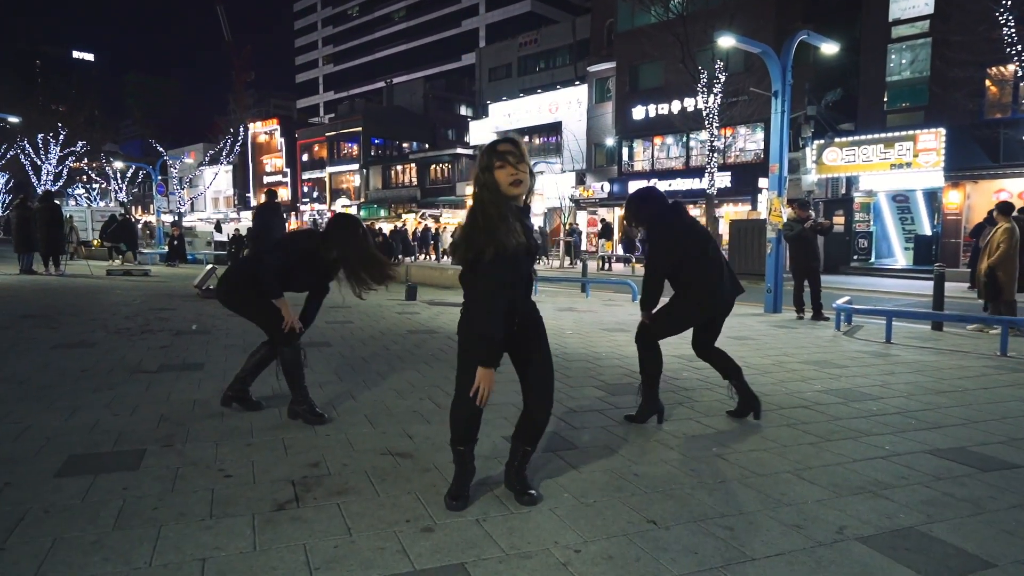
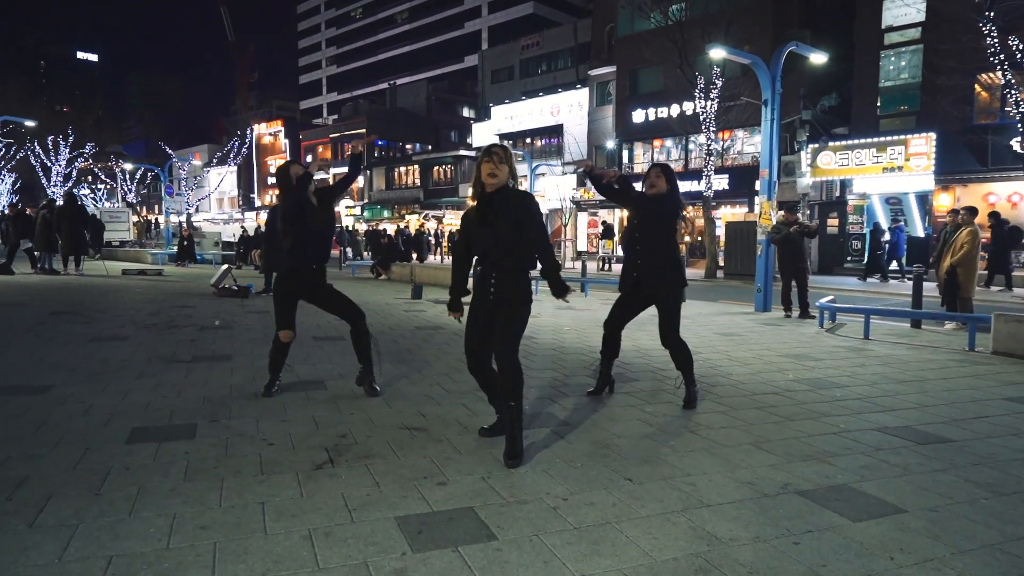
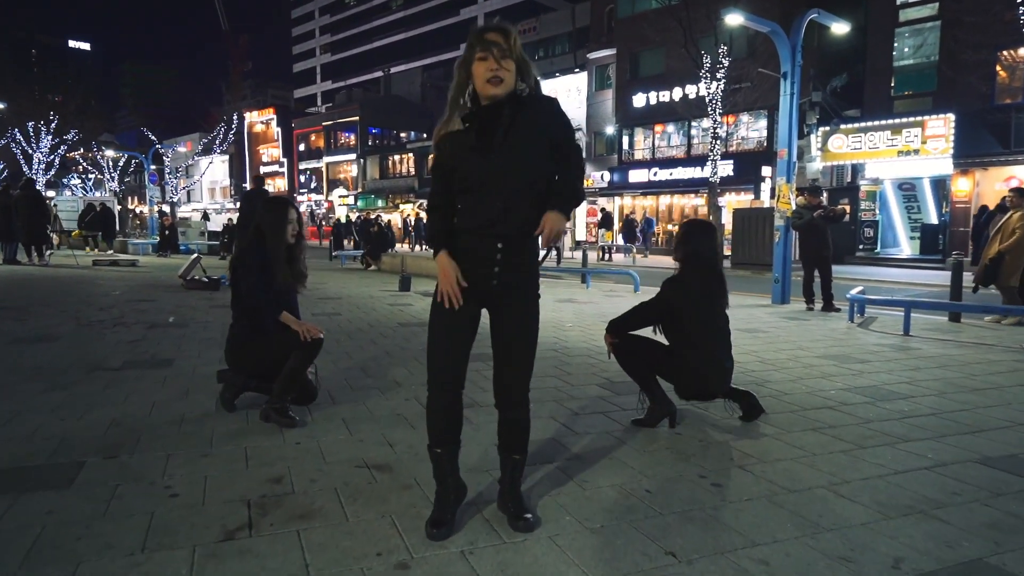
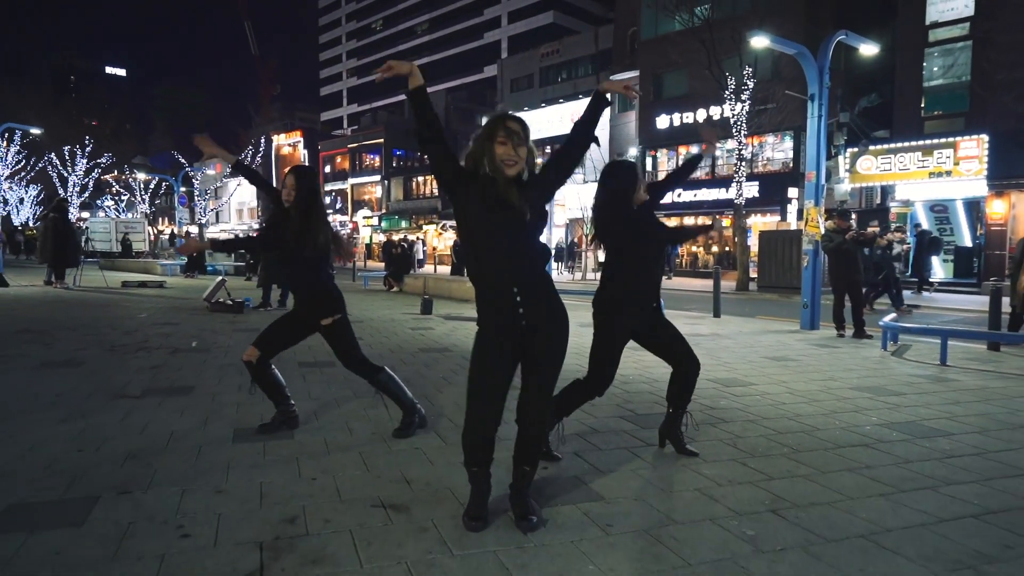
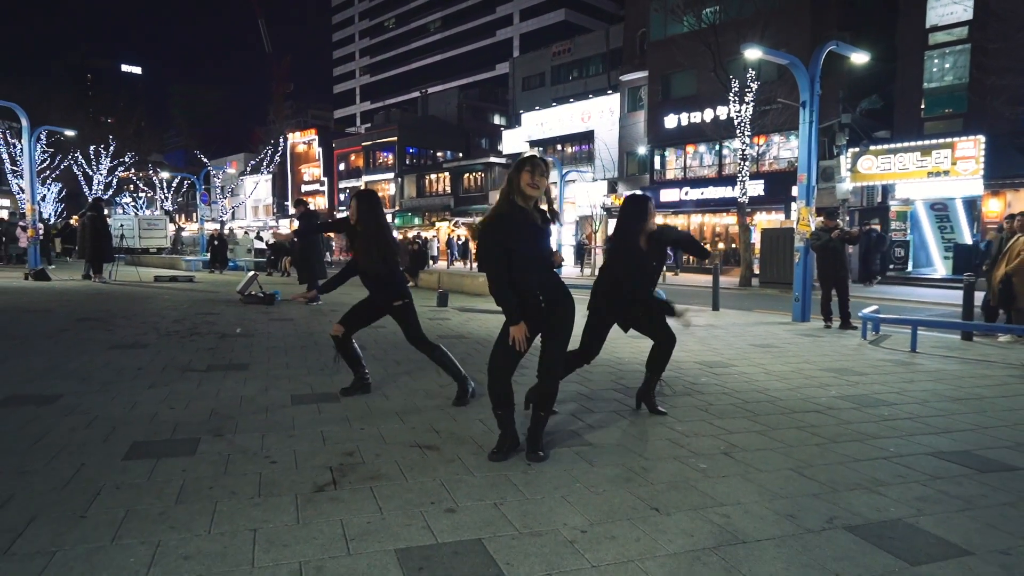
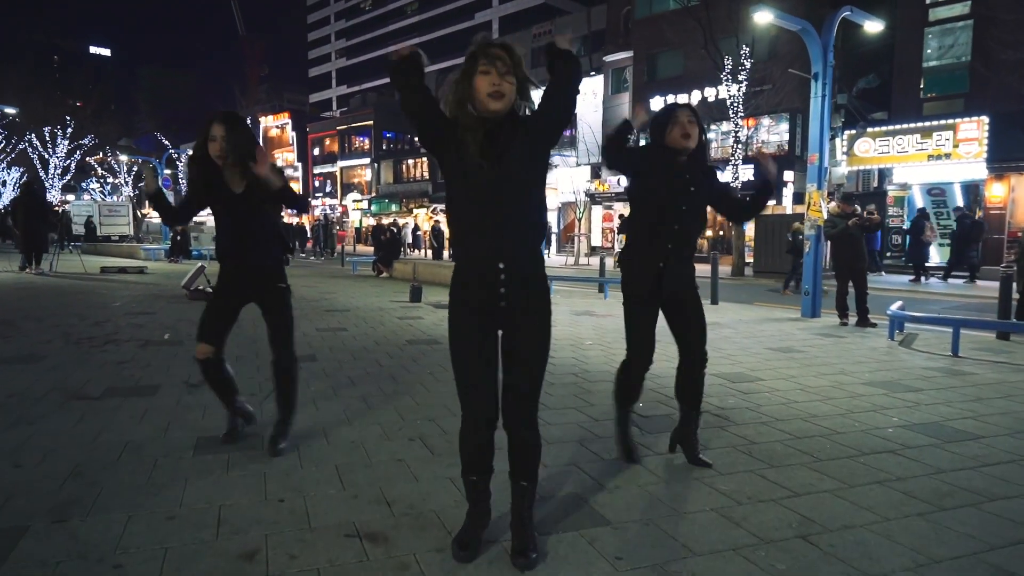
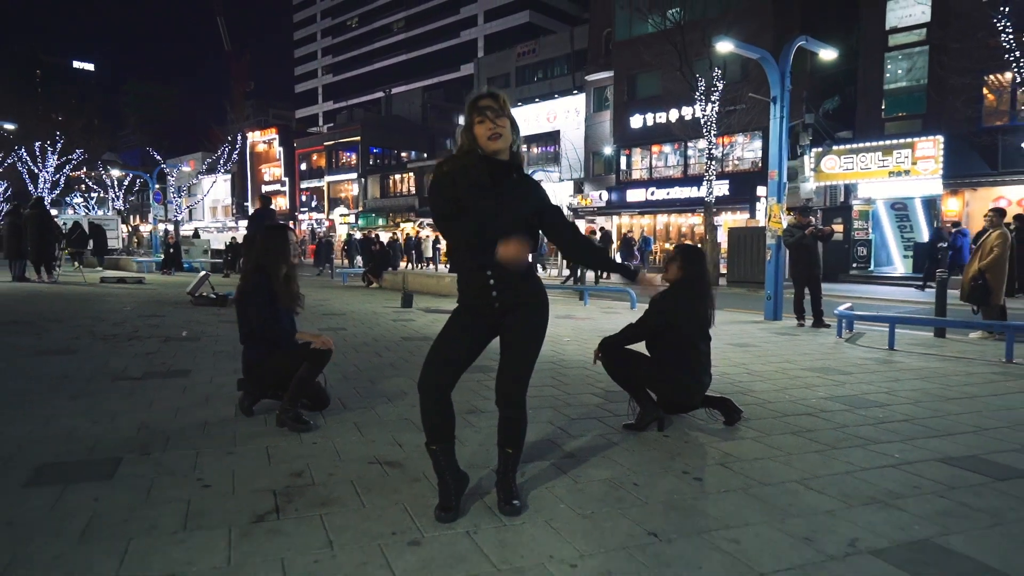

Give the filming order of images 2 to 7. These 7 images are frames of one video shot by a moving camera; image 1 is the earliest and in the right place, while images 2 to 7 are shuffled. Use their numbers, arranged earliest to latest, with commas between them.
3, 7, 2, 6, 4, 5
